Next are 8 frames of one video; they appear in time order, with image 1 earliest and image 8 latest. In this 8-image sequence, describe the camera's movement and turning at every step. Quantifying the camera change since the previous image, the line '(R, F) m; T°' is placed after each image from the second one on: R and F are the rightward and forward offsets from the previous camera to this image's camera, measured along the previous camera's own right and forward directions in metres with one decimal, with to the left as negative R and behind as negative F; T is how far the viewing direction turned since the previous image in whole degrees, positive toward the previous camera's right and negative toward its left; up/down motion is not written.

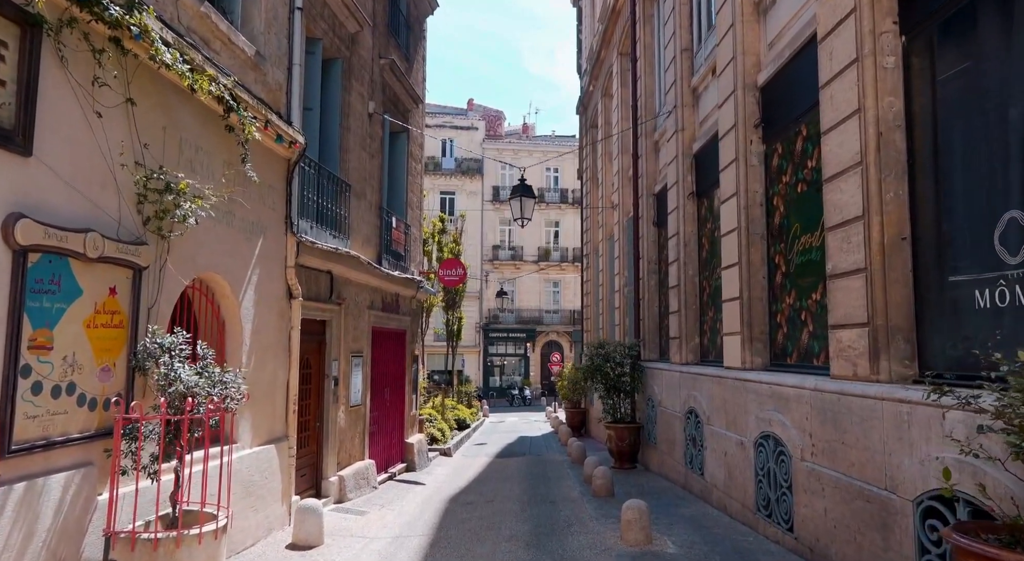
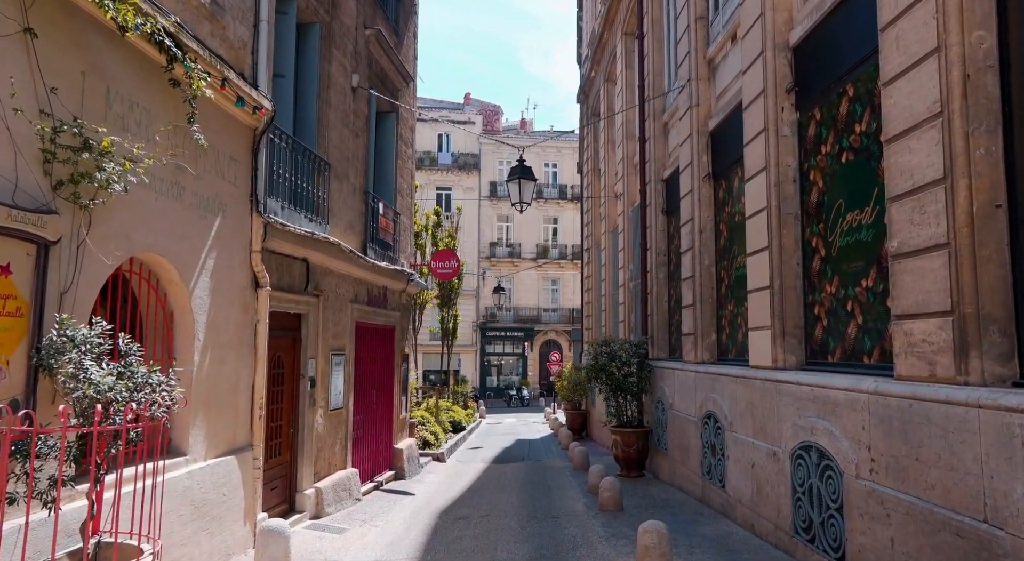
(0.0, +1.0) m; 0°
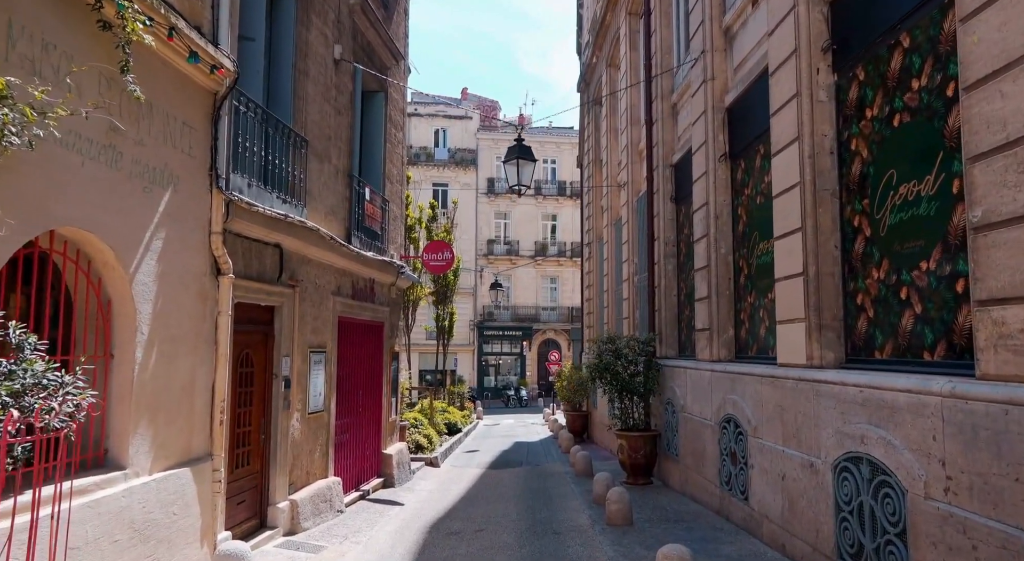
(0.0, +0.9) m; 0°
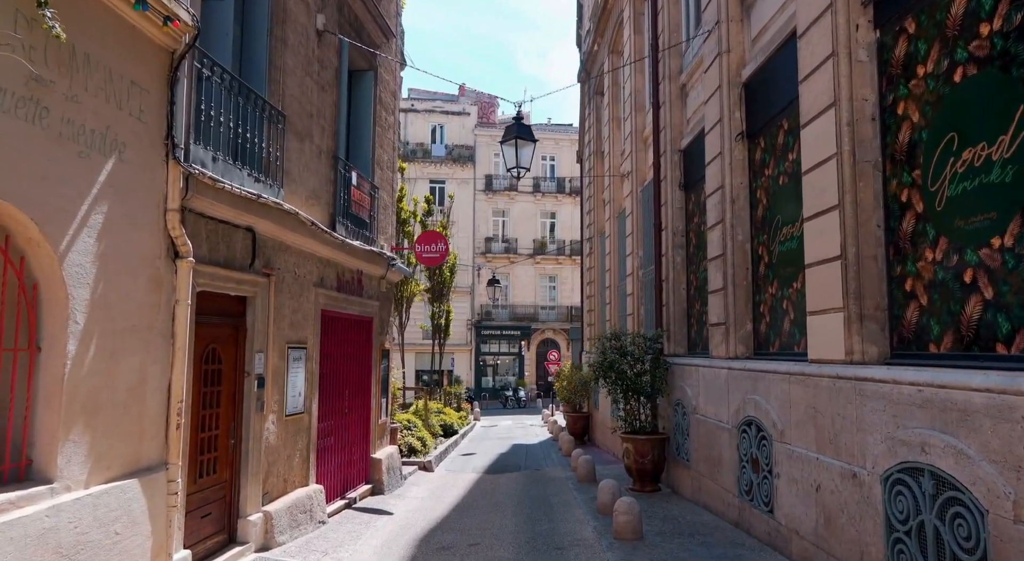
(0.0, +0.7) m; 0°
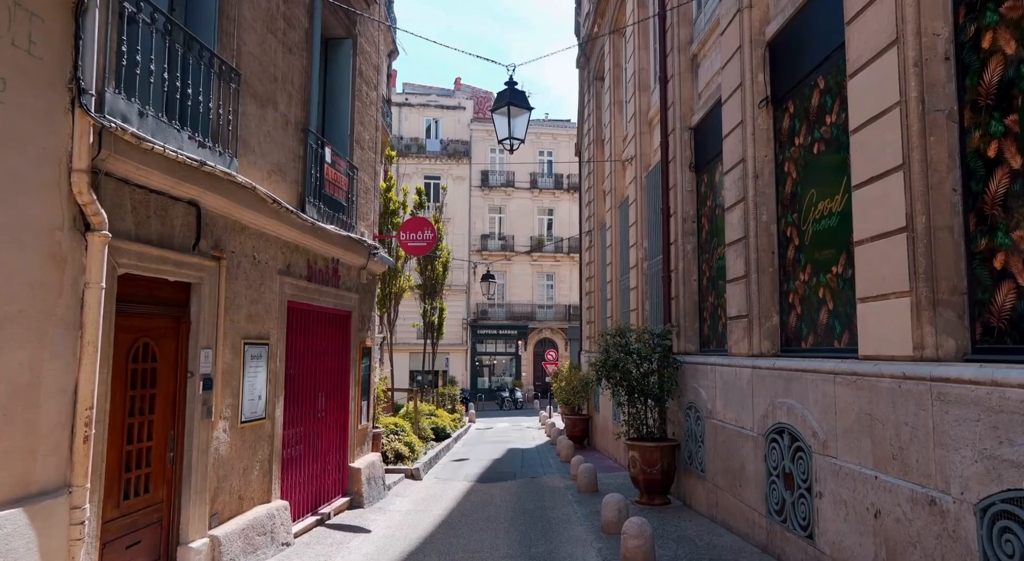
(+0.1, +1.0) m; 0°
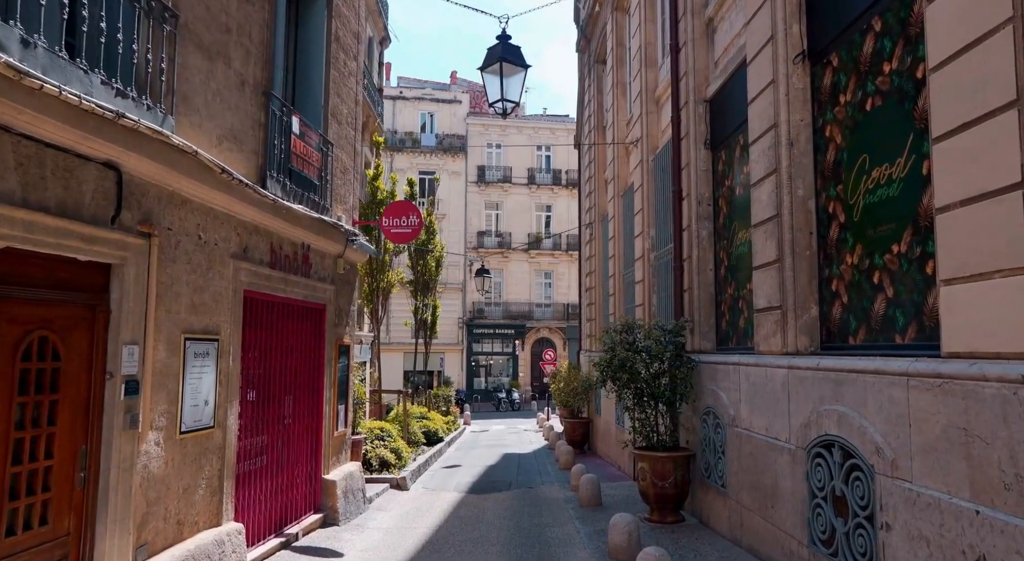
(0.0, +1.1) m; 0°
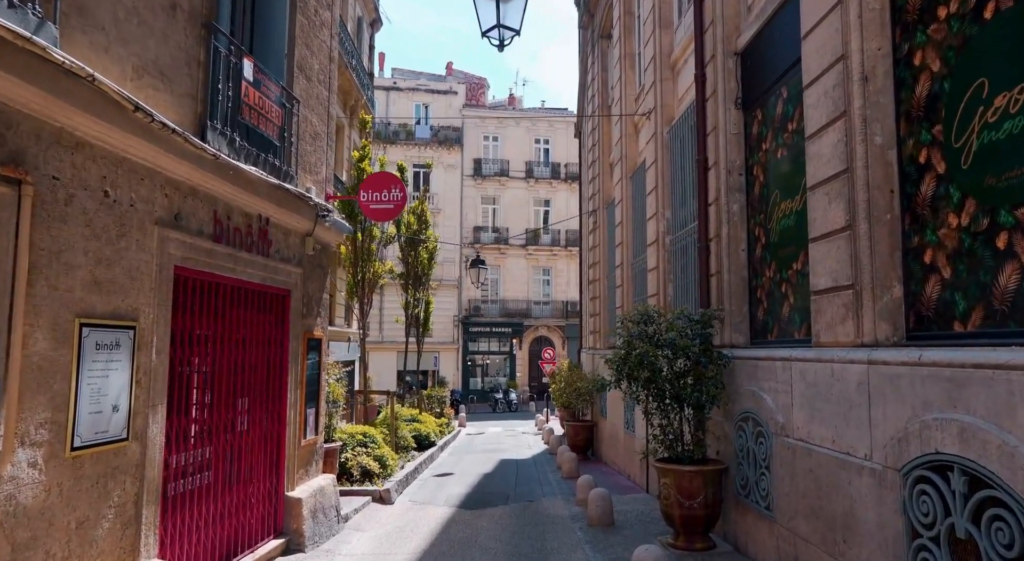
(0.0, +1.3) m; 0°
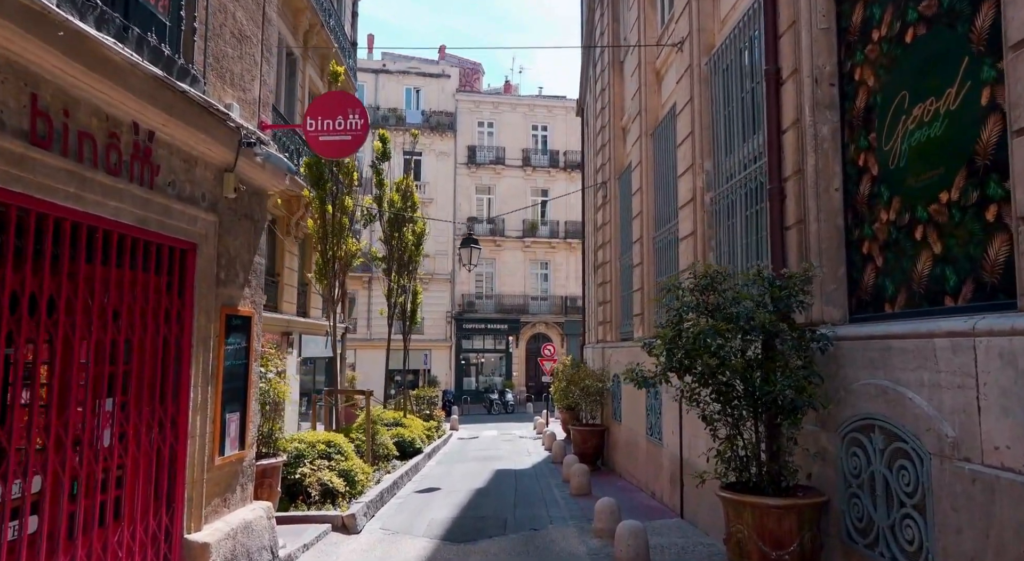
(0.0, +2.3) m; 0°
